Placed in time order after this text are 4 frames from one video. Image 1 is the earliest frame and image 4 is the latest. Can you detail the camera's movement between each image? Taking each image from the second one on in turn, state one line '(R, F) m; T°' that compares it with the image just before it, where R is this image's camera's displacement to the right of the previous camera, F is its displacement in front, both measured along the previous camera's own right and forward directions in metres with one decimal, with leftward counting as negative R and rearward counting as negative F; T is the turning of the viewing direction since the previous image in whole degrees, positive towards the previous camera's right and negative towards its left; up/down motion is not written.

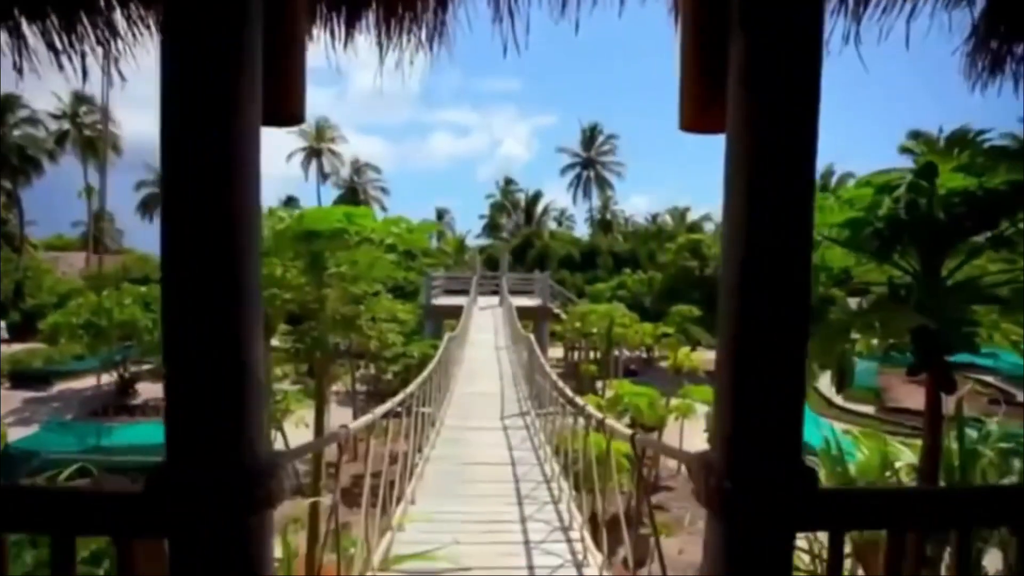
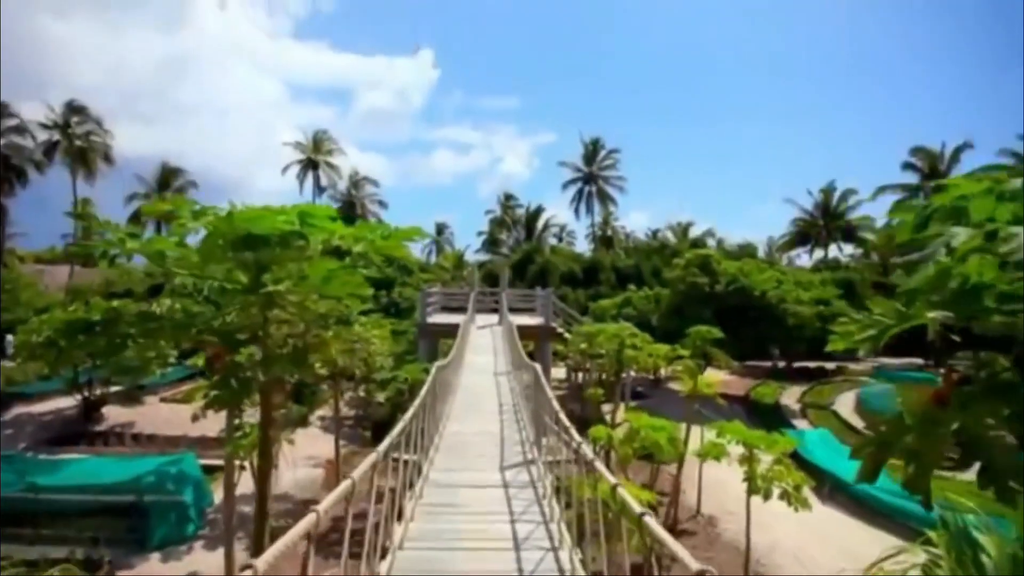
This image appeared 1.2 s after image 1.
(0.0, +0.9) m; 0°
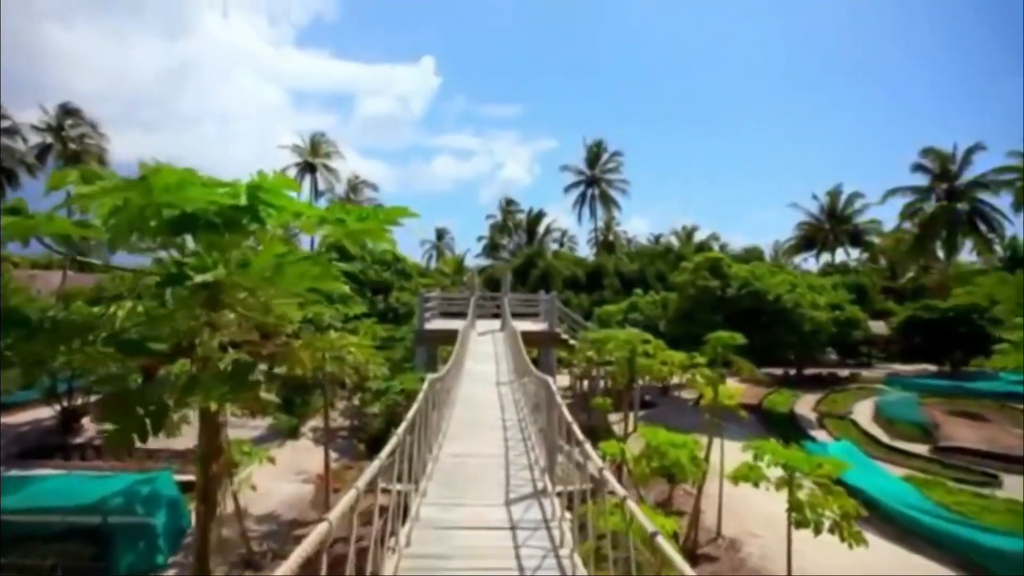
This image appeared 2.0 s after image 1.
(0.0, +0.7) m; 0°
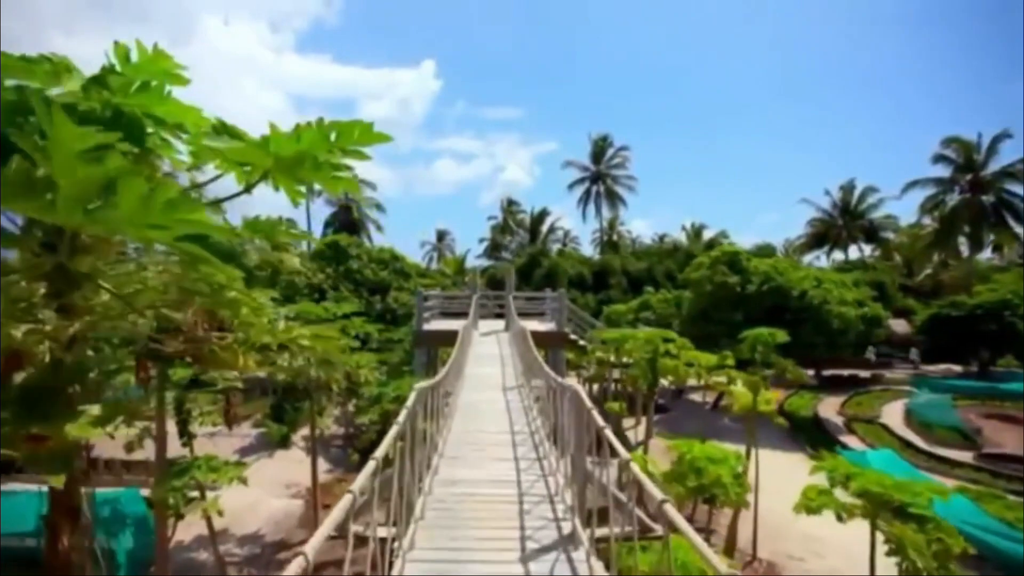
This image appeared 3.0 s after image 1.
(0.0, +0.9) m; 0°
